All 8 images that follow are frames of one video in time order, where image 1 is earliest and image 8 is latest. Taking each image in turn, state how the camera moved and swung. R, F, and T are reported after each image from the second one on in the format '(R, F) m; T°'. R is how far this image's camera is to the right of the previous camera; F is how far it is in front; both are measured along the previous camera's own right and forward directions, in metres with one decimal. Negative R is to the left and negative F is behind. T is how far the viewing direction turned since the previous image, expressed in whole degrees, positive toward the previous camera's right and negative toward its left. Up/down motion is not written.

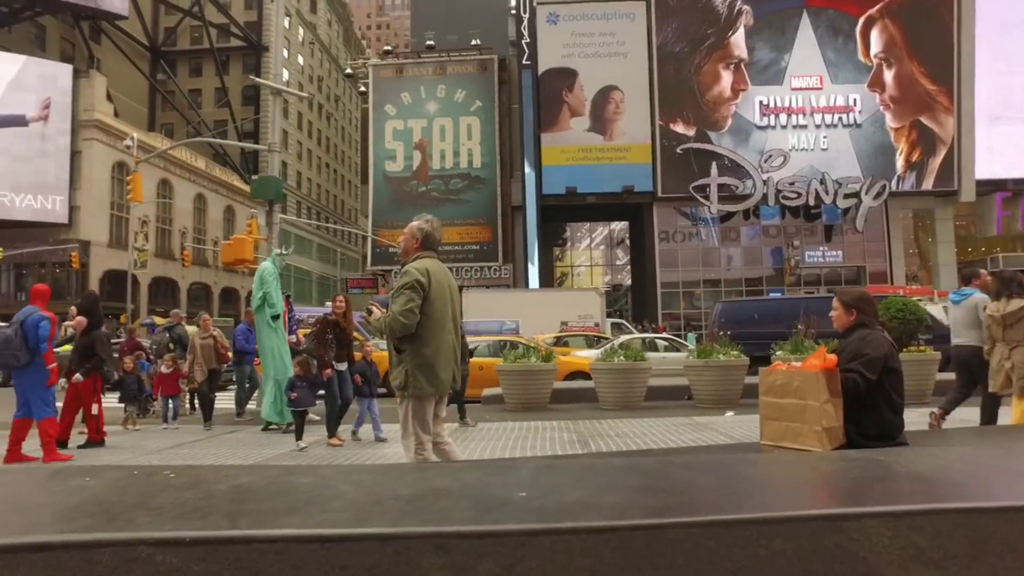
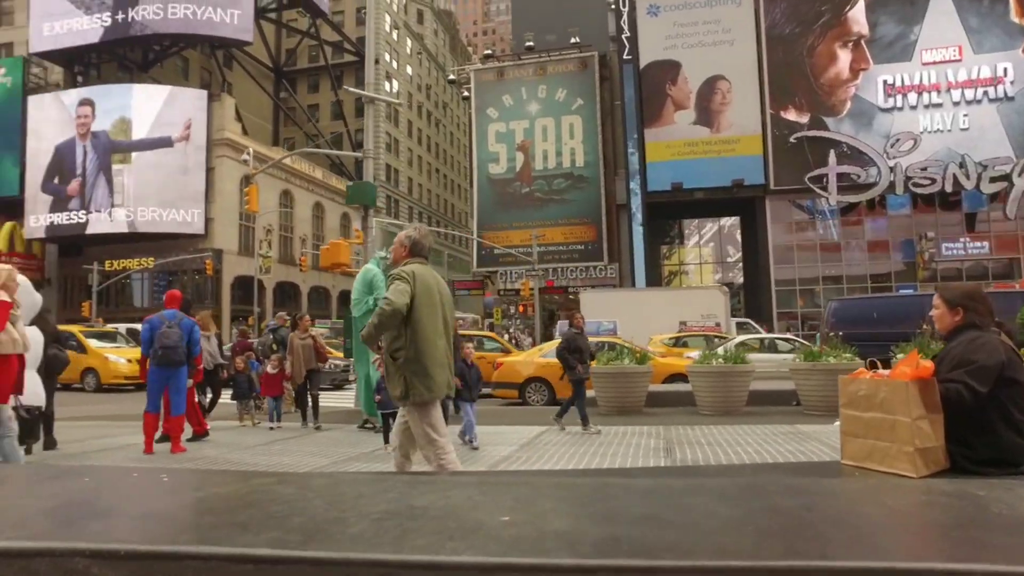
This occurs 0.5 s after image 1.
(+0.4, +0.2) m; -10°
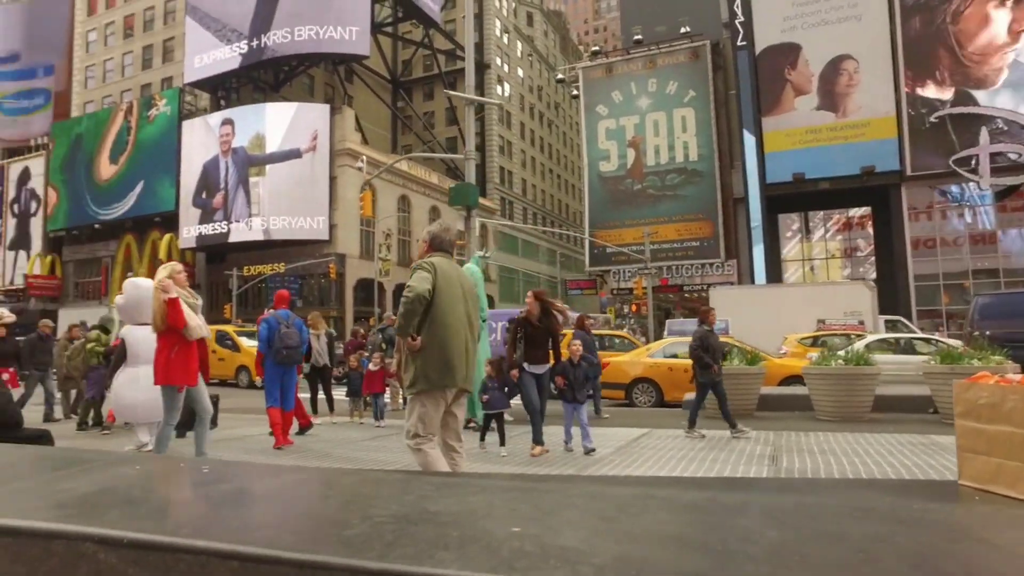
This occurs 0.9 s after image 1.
(+0.3, +0.2) m; -10°
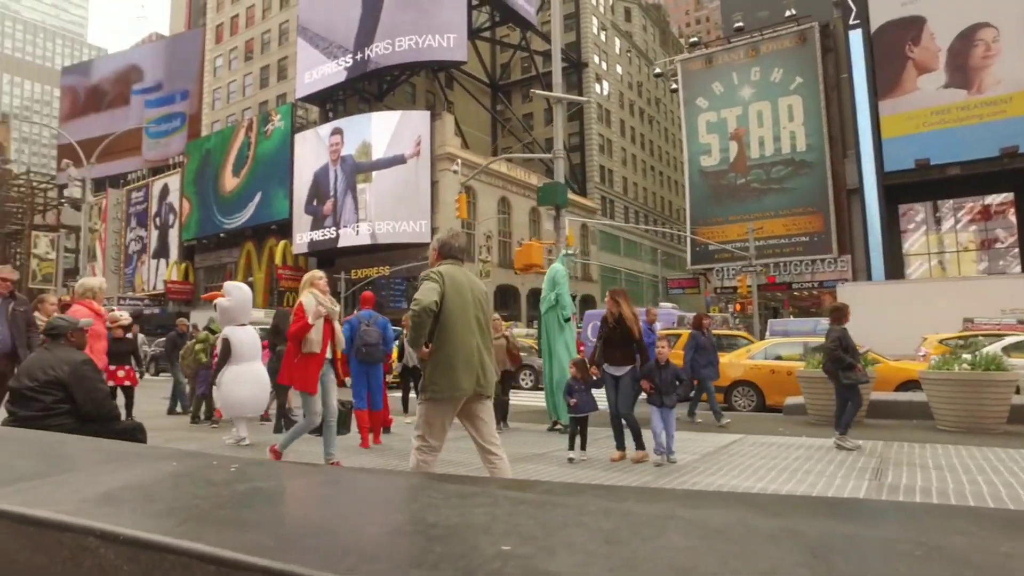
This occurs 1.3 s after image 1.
(+0.3, +0.2) m; -9°
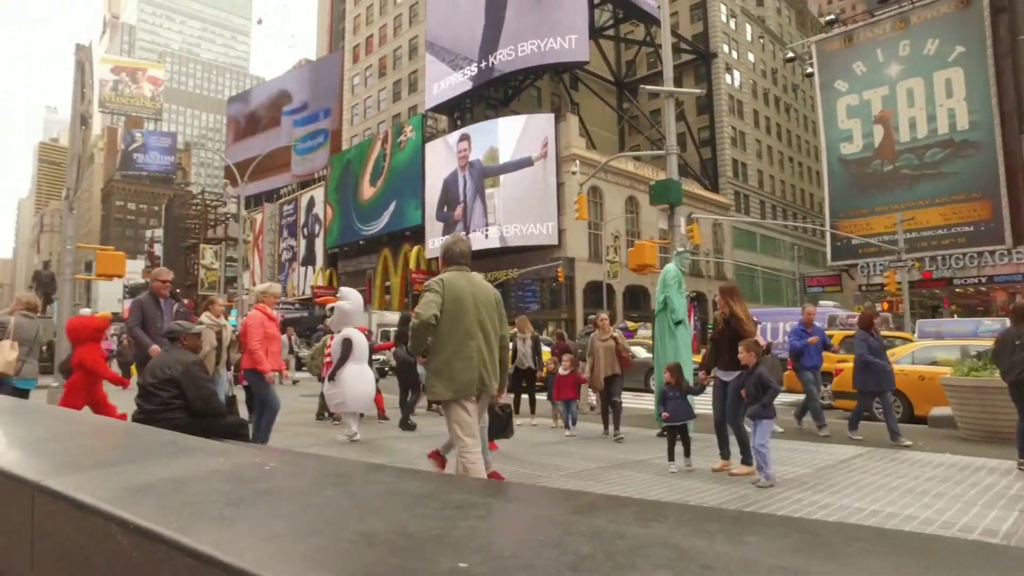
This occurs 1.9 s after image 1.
(+0.4, +0.1) m; -11°
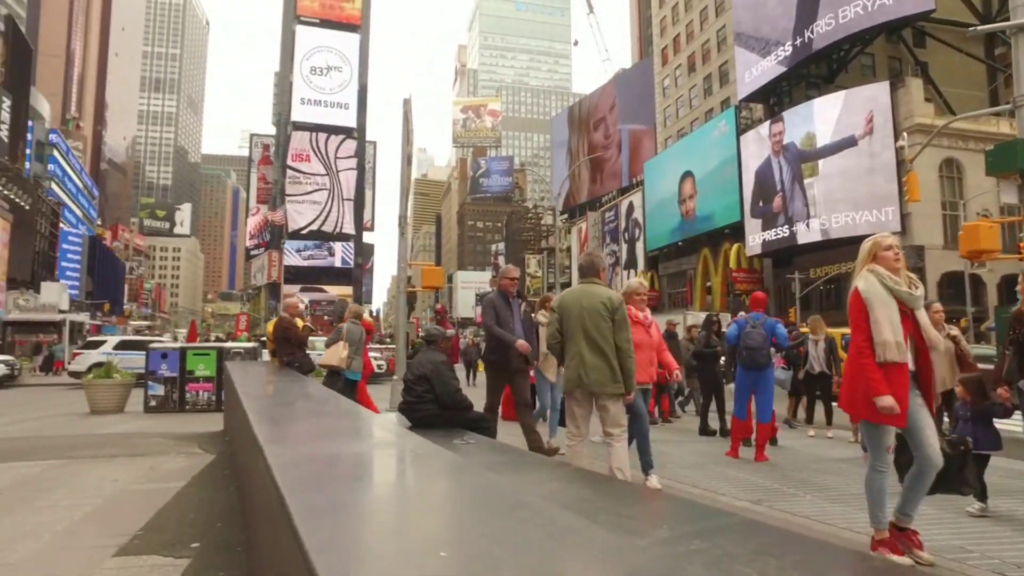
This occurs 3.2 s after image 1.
(+0.8, +0.2) m; -27°
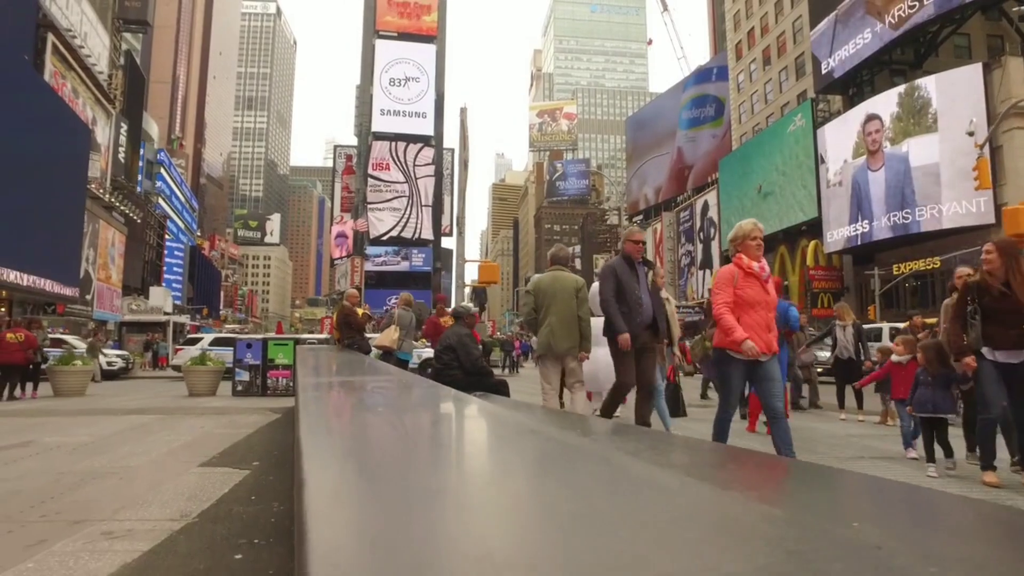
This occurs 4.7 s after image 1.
(+0.6, -0.9) m; -7°
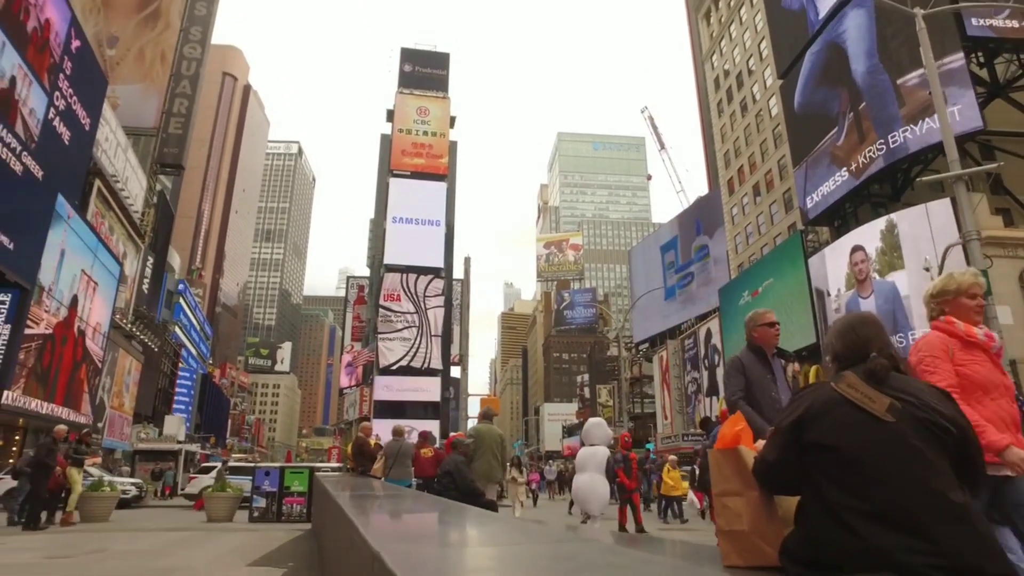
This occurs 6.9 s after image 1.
(+0.3, -1.6) m; -1°
